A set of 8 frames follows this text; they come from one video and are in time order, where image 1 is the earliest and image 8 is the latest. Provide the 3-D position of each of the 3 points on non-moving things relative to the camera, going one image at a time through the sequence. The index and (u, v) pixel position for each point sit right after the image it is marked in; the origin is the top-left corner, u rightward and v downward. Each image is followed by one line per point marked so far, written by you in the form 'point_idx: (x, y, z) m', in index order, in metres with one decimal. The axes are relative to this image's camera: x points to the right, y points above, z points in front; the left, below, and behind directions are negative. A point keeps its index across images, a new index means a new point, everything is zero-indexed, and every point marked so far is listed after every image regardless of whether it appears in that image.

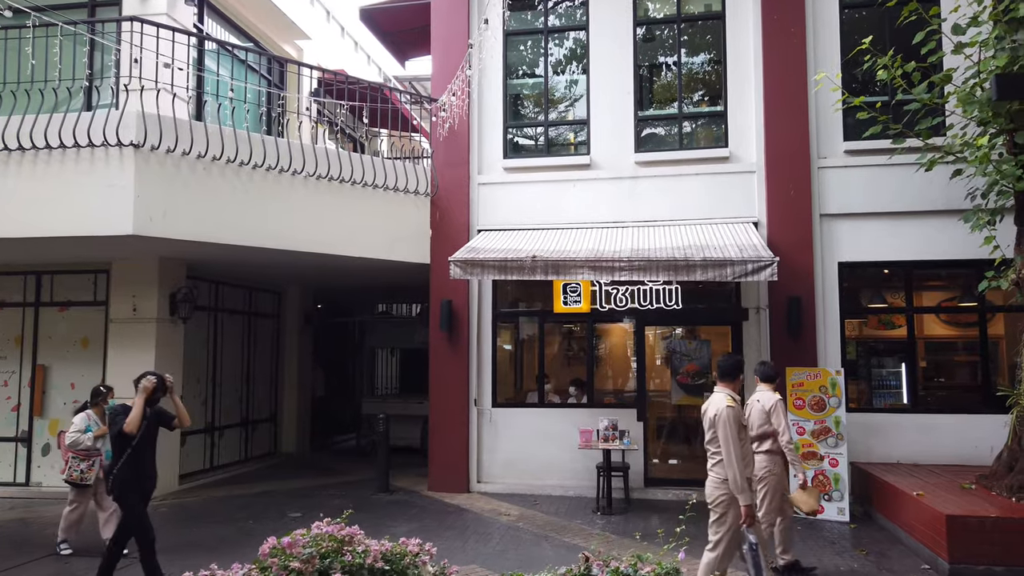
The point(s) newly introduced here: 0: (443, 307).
0: (-0.9, -0.2, +10.3) m
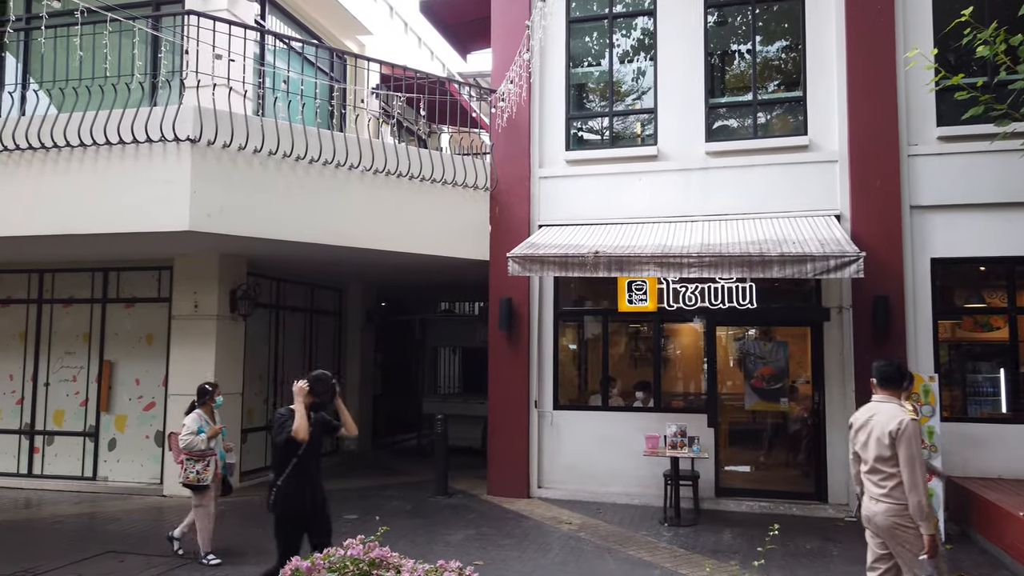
0: (-0.1, -0.2, +9.9) m
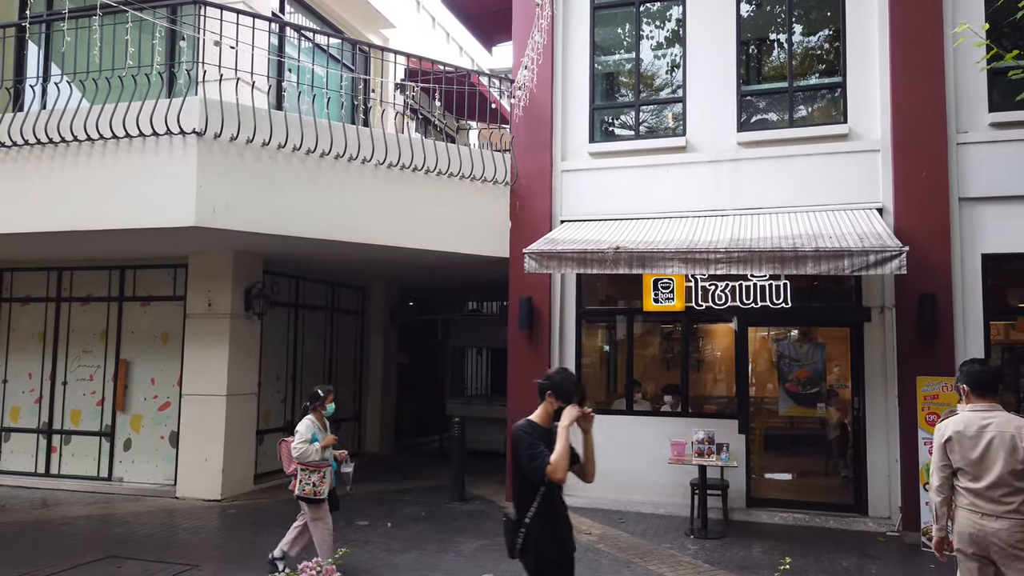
0: (+0.1, -0.2, +9.5) m
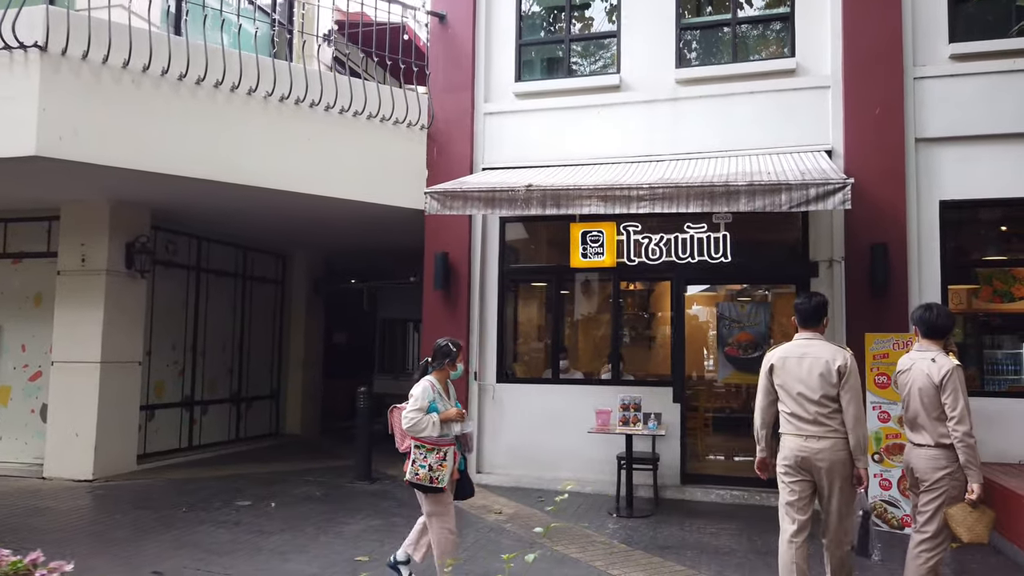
0: (-0.8, +0.3, +8.5) m
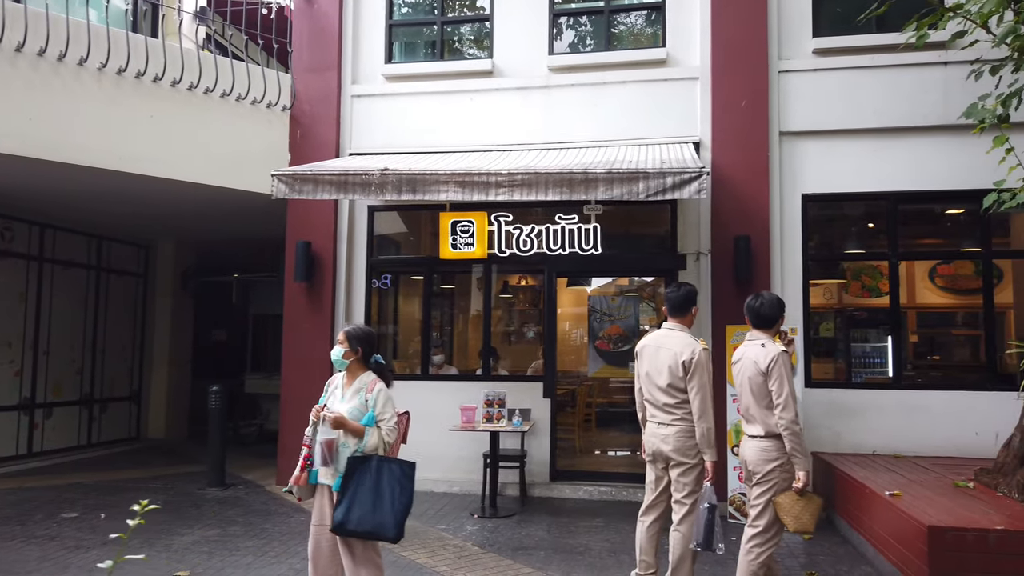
0: (-2.2, +0.4, +8.0) m
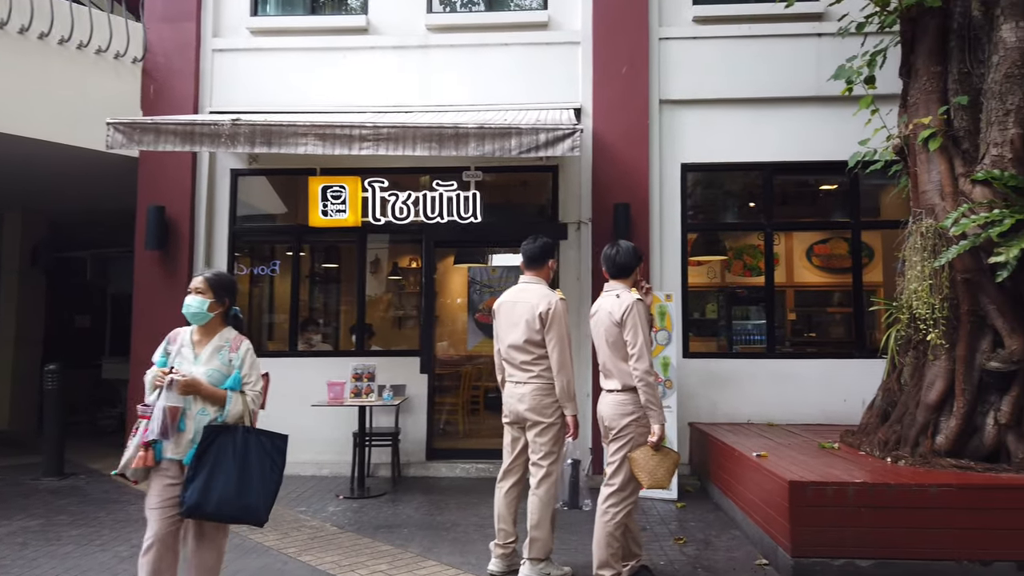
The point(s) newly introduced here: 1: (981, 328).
0: (-3.5, +0.7, +7.4) m
1: (+2.7, -0.2, +4.4) m
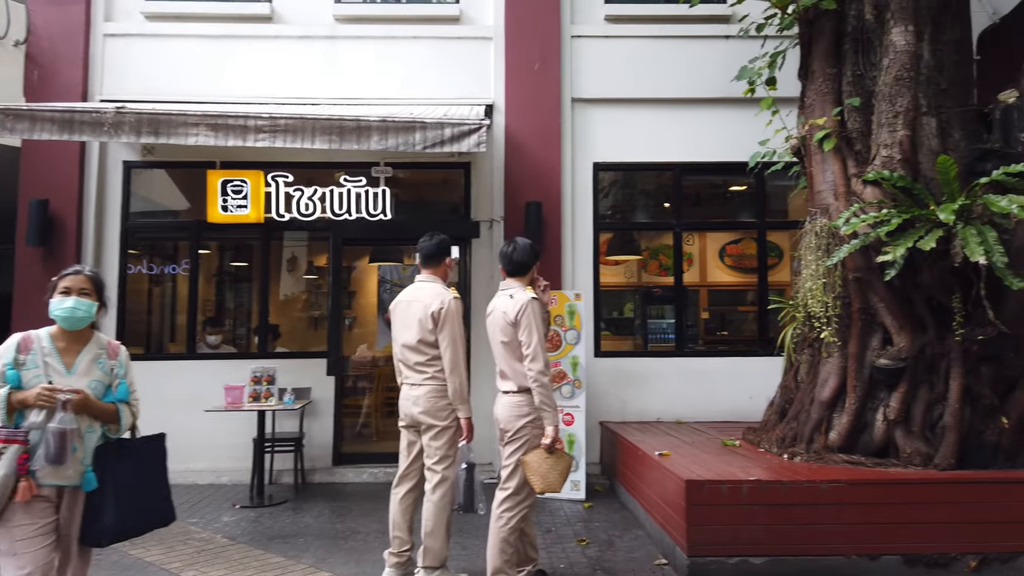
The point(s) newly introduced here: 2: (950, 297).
0: (-4.3, +0.7, +6.9) m
1: (+2.1, -0.2, +4.5) m
2: (+2.5, -0.1, +4.3) m
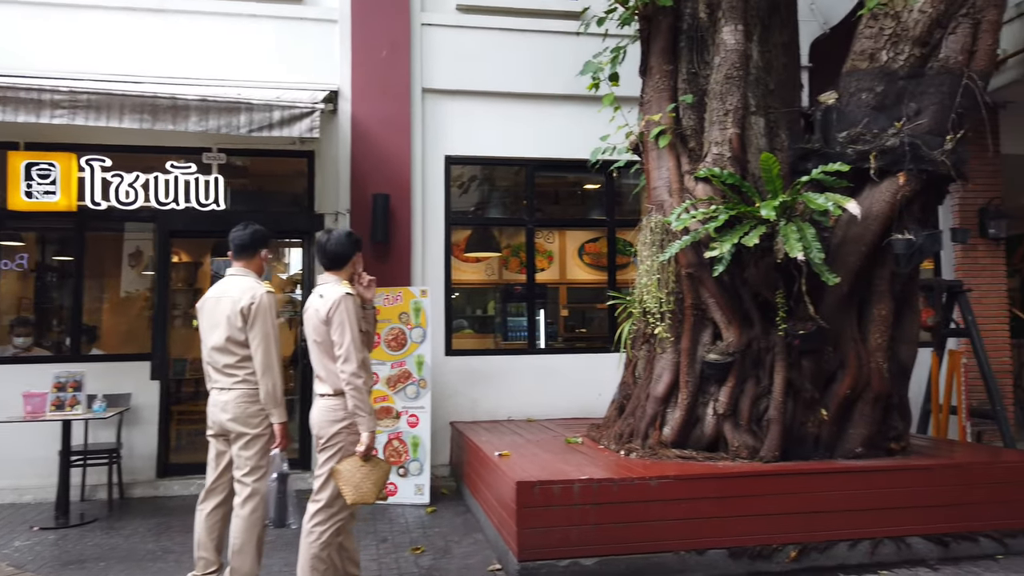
0: (-5.6, +0.7, +5.9) m
1: (+1.1, -0.2, +4.5) m
2: (+1.5, 0.0, +4.4) m
